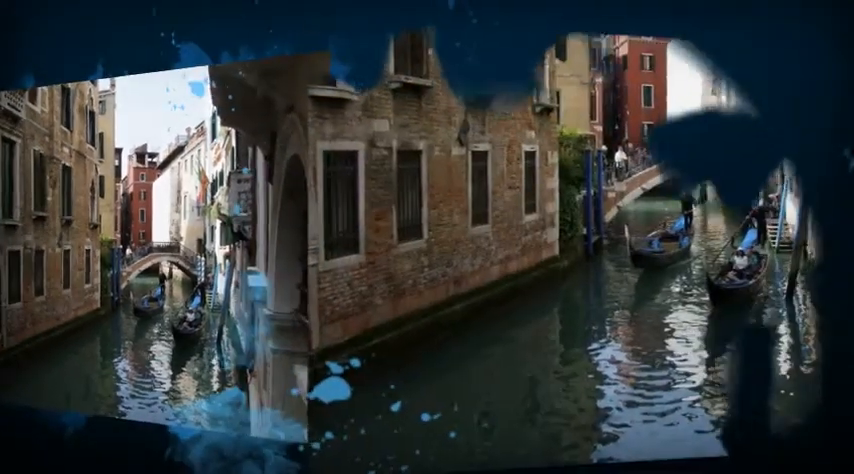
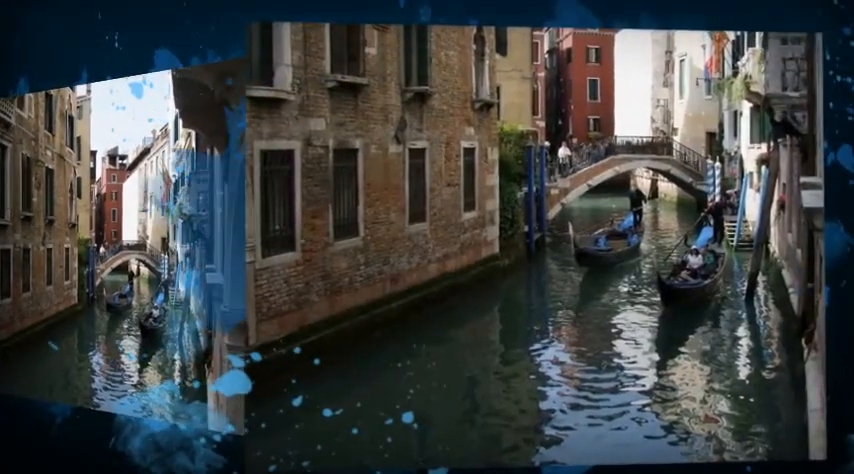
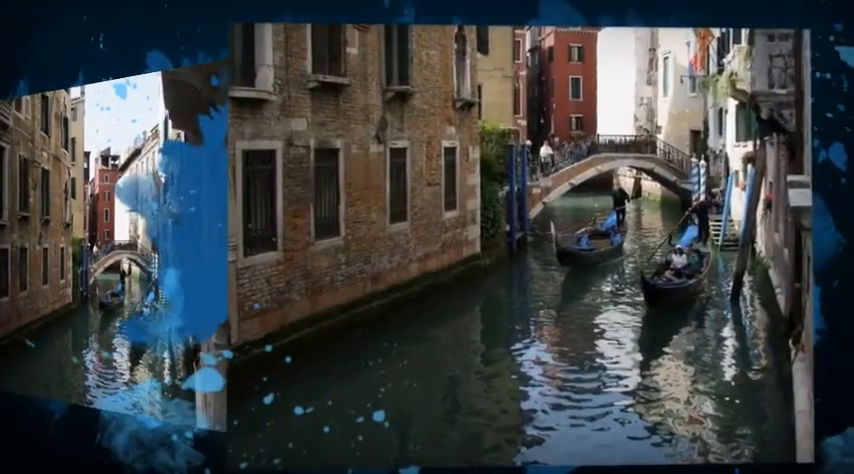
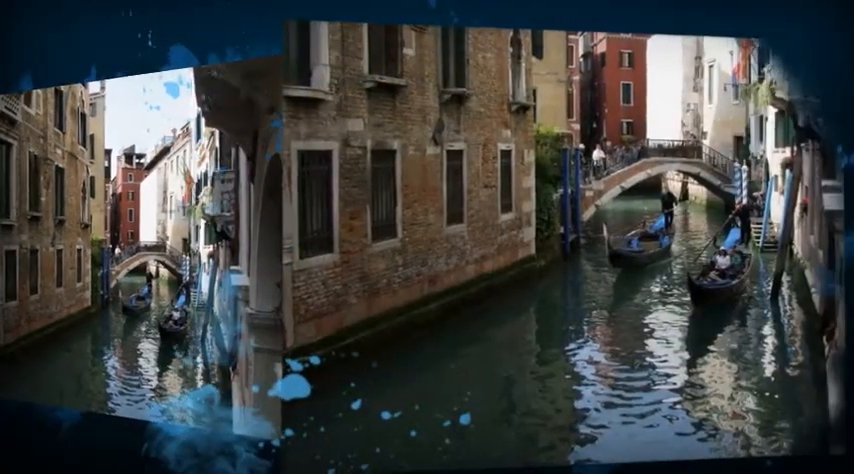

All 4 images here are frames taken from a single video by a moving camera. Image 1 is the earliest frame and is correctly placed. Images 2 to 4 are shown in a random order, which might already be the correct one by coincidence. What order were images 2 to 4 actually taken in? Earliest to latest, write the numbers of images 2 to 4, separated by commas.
4, 2, 3
